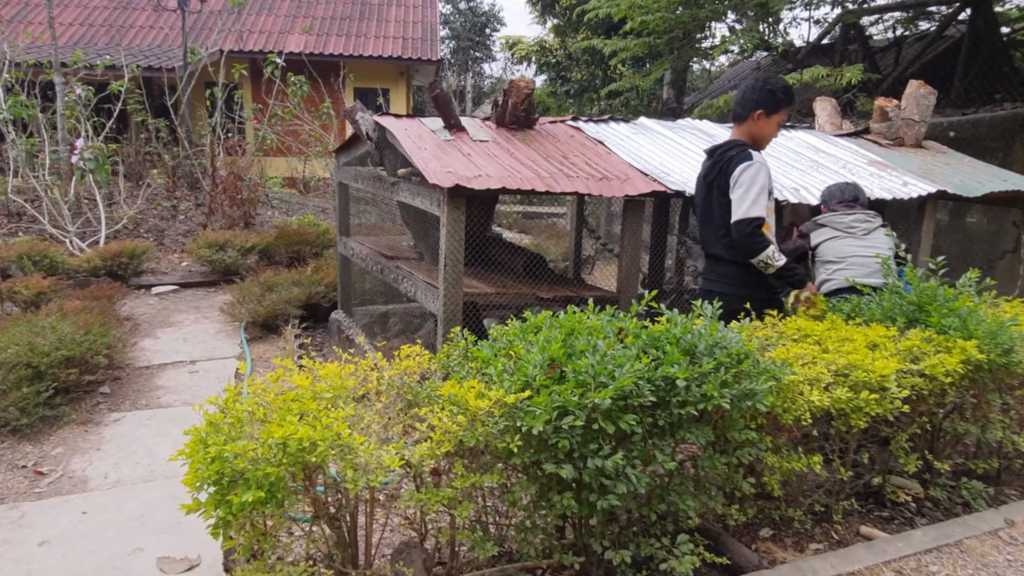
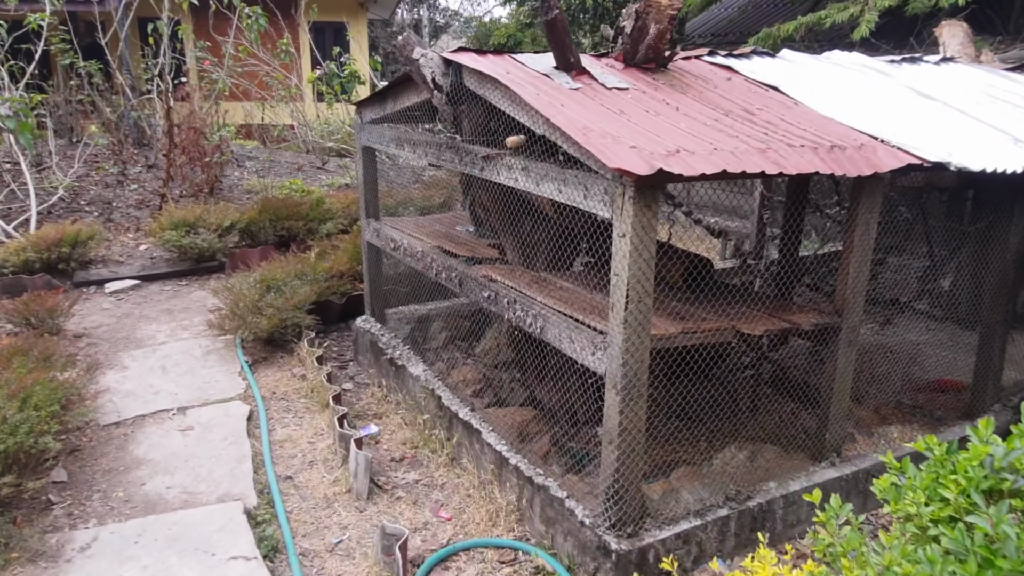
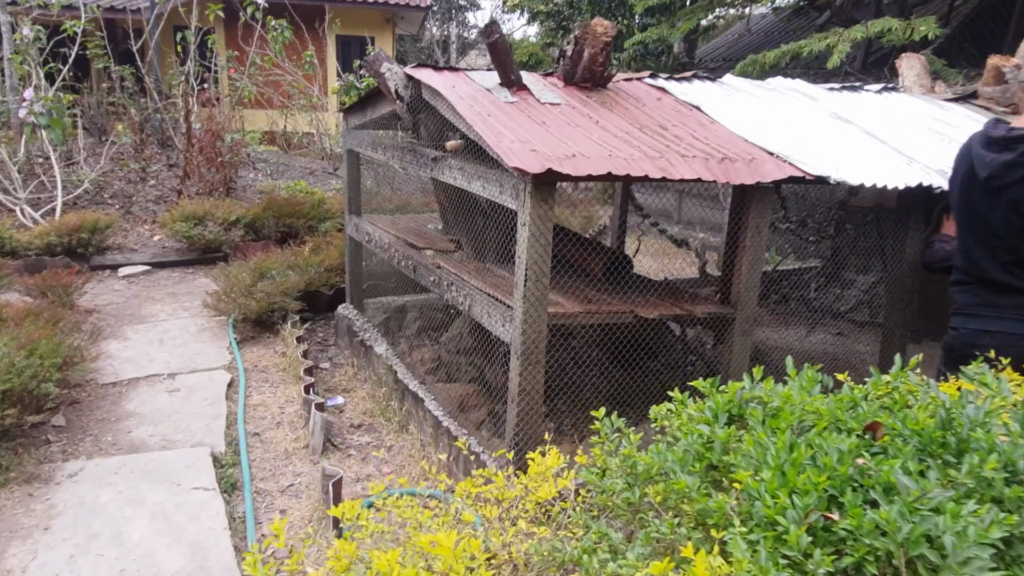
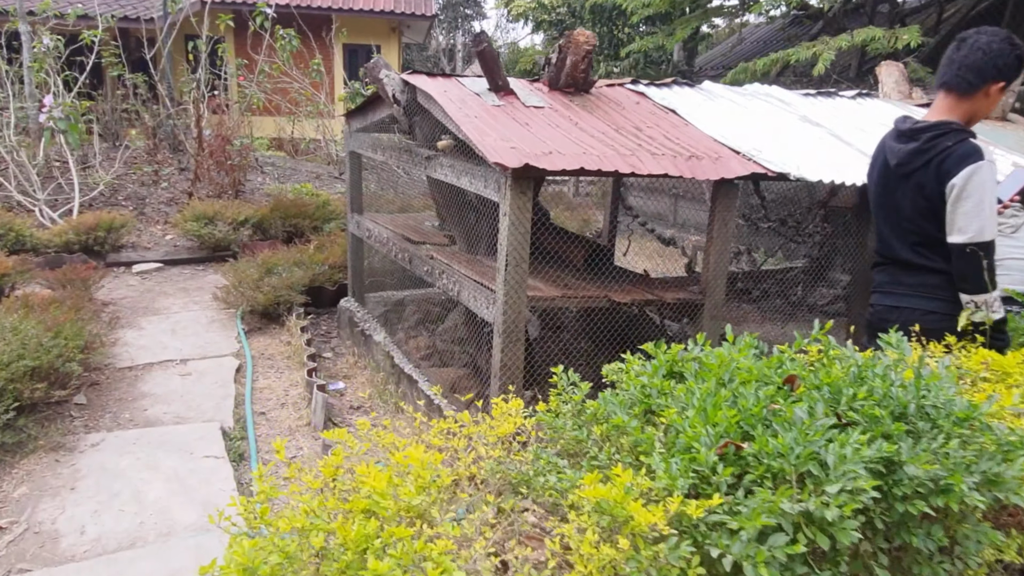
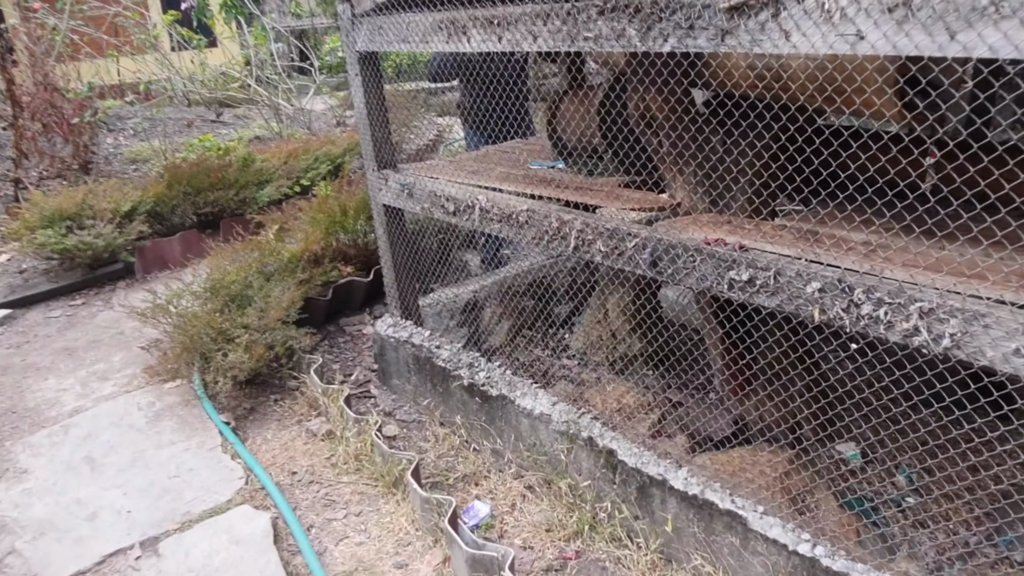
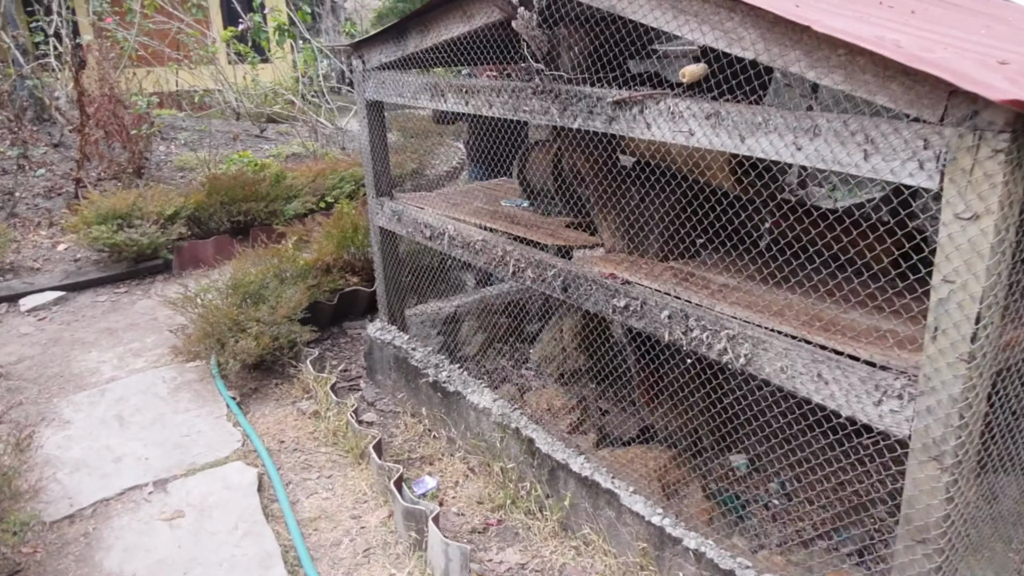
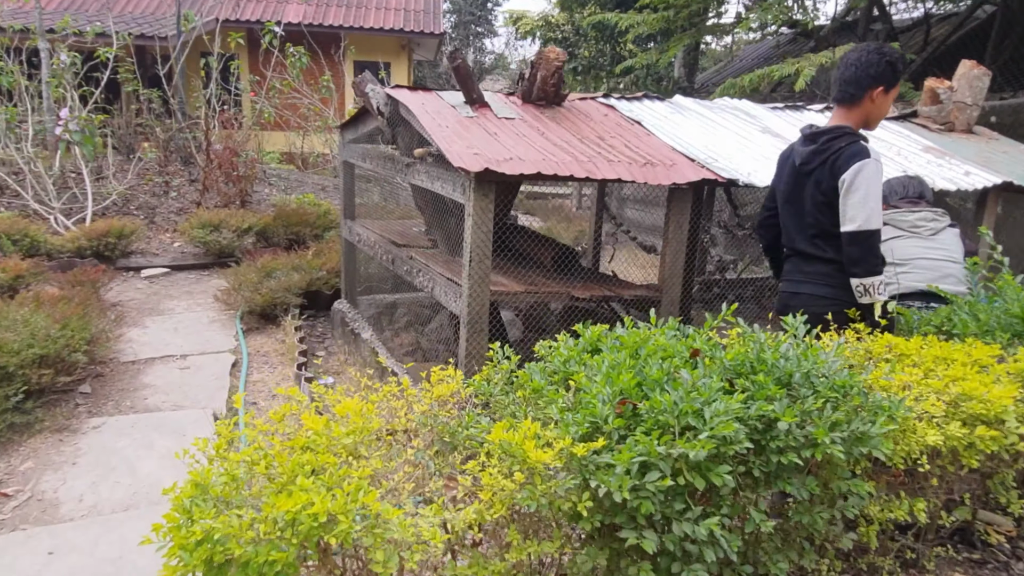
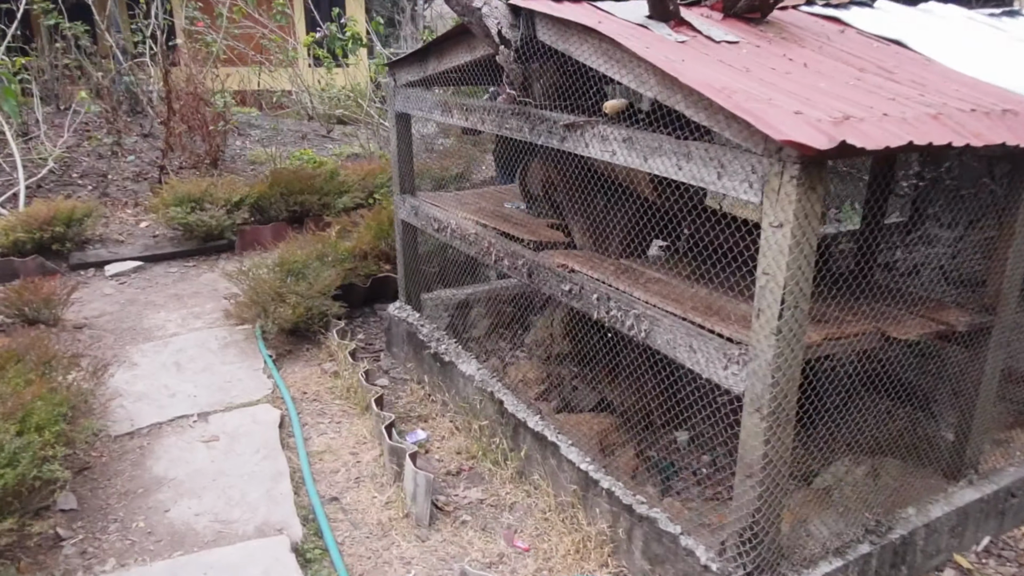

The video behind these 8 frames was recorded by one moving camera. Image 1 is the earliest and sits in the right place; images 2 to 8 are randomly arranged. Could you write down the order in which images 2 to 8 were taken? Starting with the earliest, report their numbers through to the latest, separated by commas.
7, 4, 3, 2, 8, 6, 5
